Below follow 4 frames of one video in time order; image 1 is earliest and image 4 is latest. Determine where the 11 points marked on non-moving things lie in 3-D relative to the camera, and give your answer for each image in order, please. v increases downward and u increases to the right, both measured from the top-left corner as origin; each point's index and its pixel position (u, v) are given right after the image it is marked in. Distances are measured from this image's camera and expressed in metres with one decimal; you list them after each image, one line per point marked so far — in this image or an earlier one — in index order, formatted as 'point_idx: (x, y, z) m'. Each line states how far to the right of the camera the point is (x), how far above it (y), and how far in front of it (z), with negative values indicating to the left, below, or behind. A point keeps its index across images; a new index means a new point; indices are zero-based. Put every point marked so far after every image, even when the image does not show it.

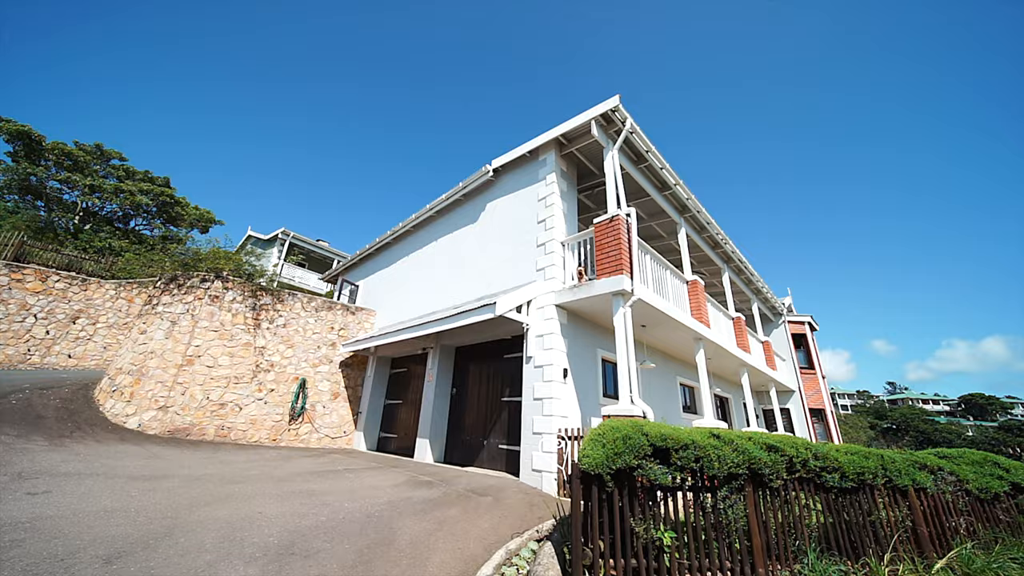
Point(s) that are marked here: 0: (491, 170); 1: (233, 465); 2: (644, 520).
0: (-0.6, +3.2, +9.6) m
1: (-5.4, -3.4, +6.8) m
2: (+1.3, -2.2, +3.4) m
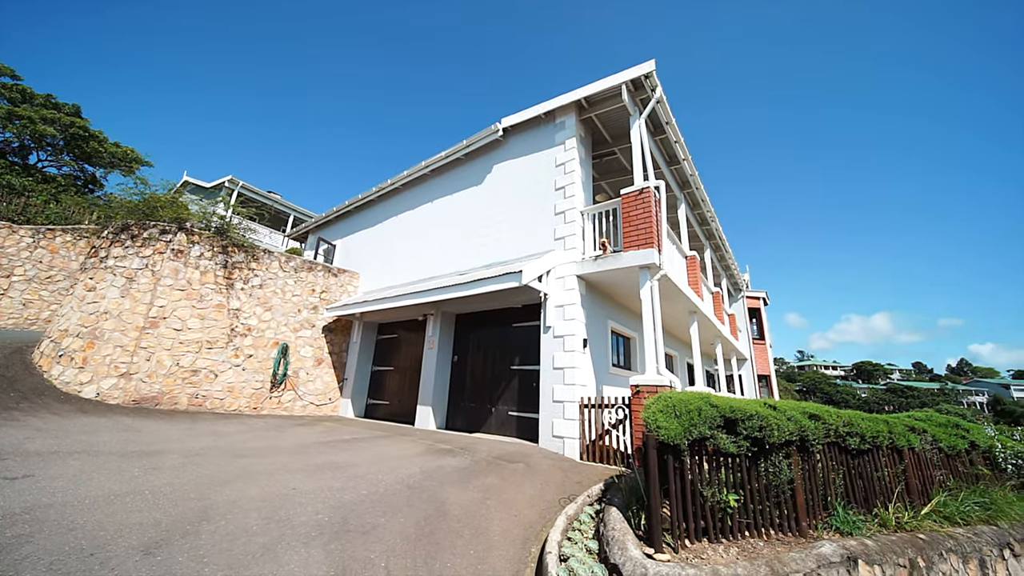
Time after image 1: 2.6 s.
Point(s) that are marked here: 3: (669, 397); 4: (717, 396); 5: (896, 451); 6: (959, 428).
0: (-0.3, +4.0, +9.0) m
1: (-5.0, -2.6, +6.3) m
2: (+2.0, -2.0, +3.6) m
3: (+1.7, -1.2, +3.8) m
4: (+2.3, -1.2, +3.9) m
5: (+5.1, -2.2, +4.7) m
6: (+7.2, -2.3, +5.7) m
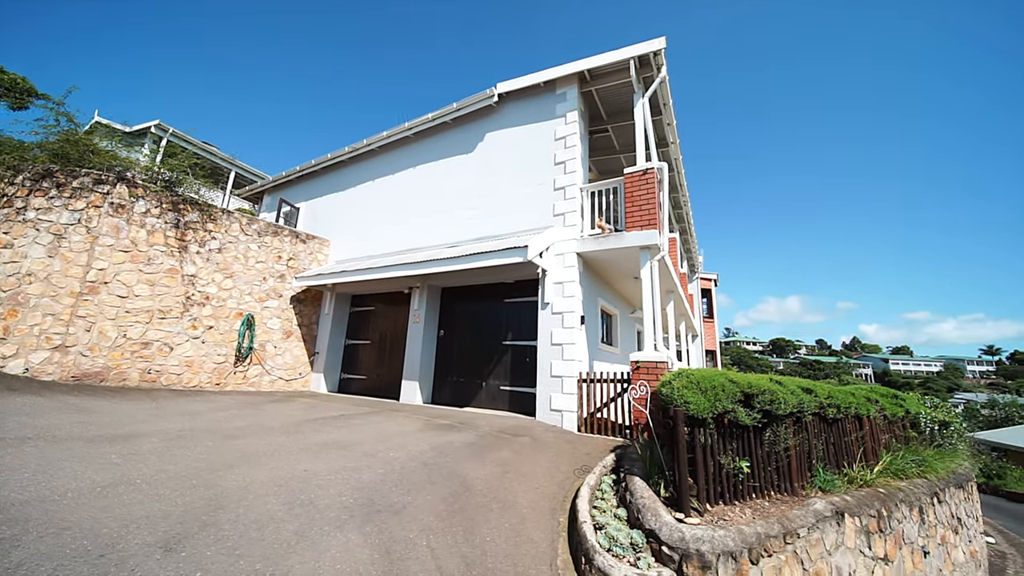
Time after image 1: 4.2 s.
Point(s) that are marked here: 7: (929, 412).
0: (-0.4, +4.6, +8.6) m
1: (-5.0, -2.1, +5.7) m
2: (+2.4, -1.8, +3.9) m
3: (+2.0, -1.0, +4.0) m
4: (+2.6, -1.0, +4.2) m
5: (+5.3, -2.0, +5.4) m
6: (+7.2, -2.1, +6.6) m
7: (+8.2, -2.5, +7.0) m
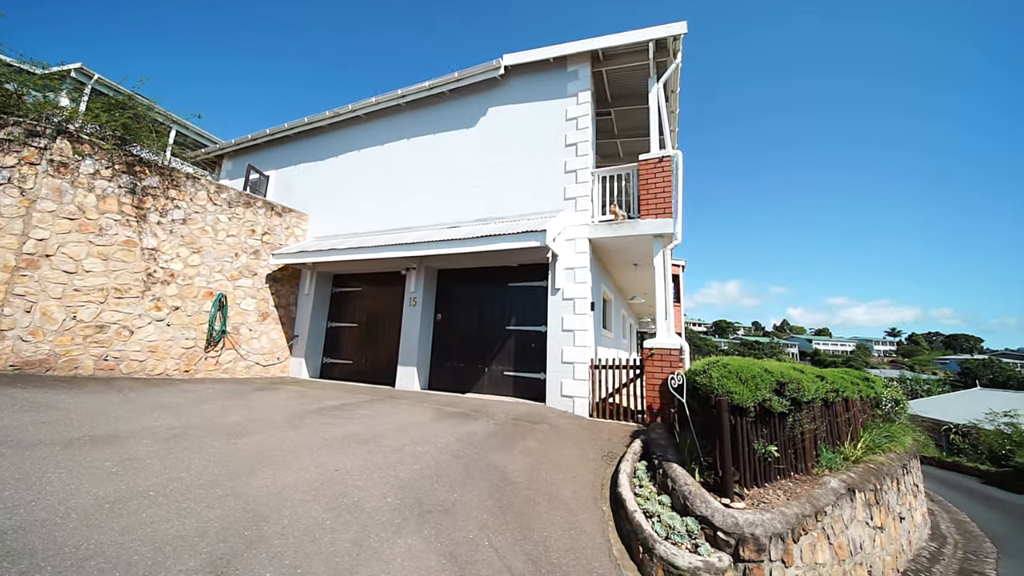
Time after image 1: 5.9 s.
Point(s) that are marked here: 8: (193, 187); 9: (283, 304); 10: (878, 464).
0: (-0.2, +5.0, +8.1) m
1: (-4.6, -1.8, +5.1) m
2: (+2.9, -1.8, +4.1) m
3: (+2.5, -0.9, +4.1) m
4: (+3.1, -0.9, +4.3) m
5: (+5.6, -1.9, +5.9) m
6: (+7.4, -1.9, +7.3) m
7: (+8.3, -2.3, +7.8) m
8: (-7.3, +2.3, +8.1) m
9: (-6.3, -0.4, +9.7) m
10: (+5.5, -2.6, +5.4) m
